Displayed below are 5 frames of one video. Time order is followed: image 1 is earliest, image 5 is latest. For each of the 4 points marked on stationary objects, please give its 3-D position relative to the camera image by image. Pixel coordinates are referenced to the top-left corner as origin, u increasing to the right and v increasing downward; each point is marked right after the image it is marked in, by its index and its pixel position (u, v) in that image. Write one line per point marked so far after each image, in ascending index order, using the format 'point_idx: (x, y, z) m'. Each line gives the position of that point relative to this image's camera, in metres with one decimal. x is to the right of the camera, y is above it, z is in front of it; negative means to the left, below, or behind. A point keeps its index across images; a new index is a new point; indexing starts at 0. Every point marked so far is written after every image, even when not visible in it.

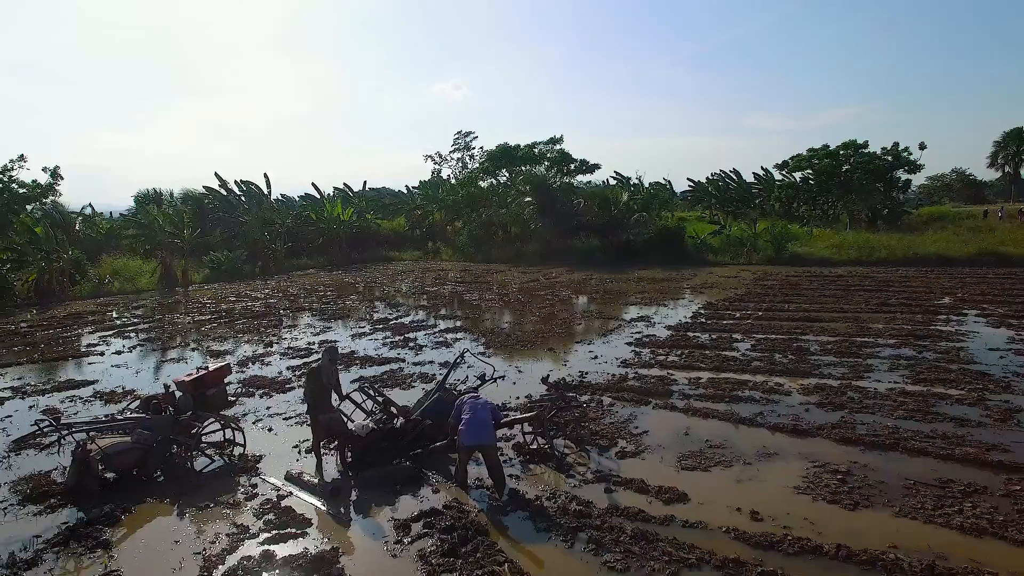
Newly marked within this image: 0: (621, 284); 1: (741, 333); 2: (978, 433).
0: (+2.8, +0.1, +18.2) m
1: (+3.2, -0.6, +10.0) m
2: (+3.5, -1.1, +5.4) m
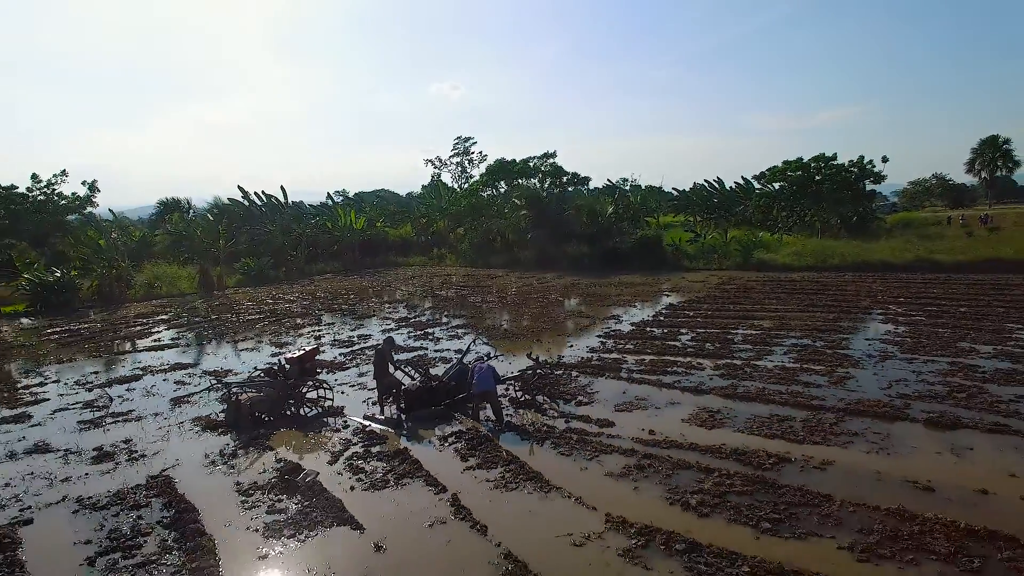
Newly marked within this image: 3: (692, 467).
0: (+2.7, 0.0, +21.0) m
1: (+3.1, -0.7, +12.9) m
2: (+3.5, -1.2, +8.2) m
3: (+1.5, -1.4, +5.8) m
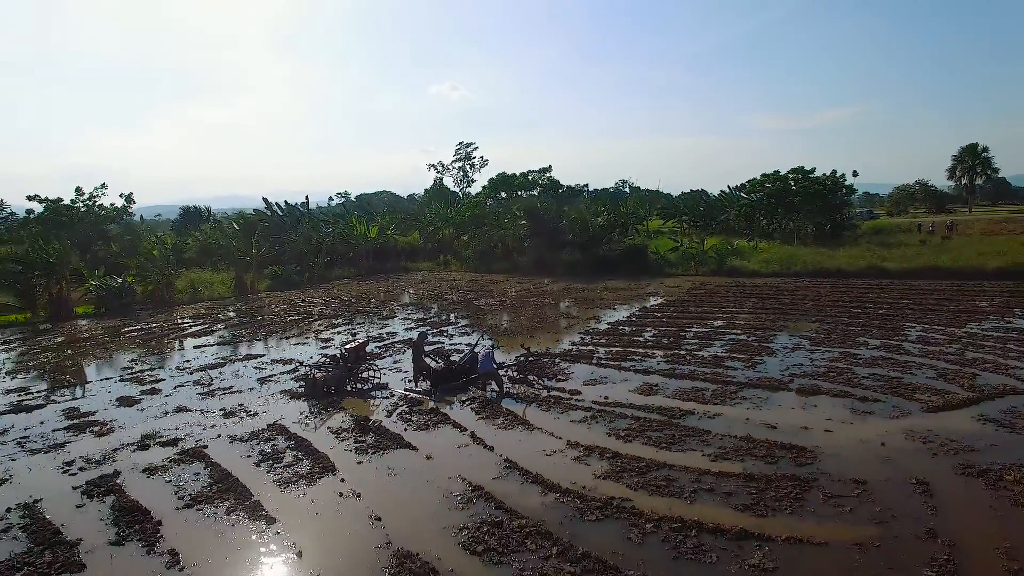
0: (+2.7, -0.1, +24.1) m
1: (+3.1, -0.8, +15.9) m
2: (+3.4, -1.3, +11.3) m
3: (+1.4, -1.6, +8.9) m
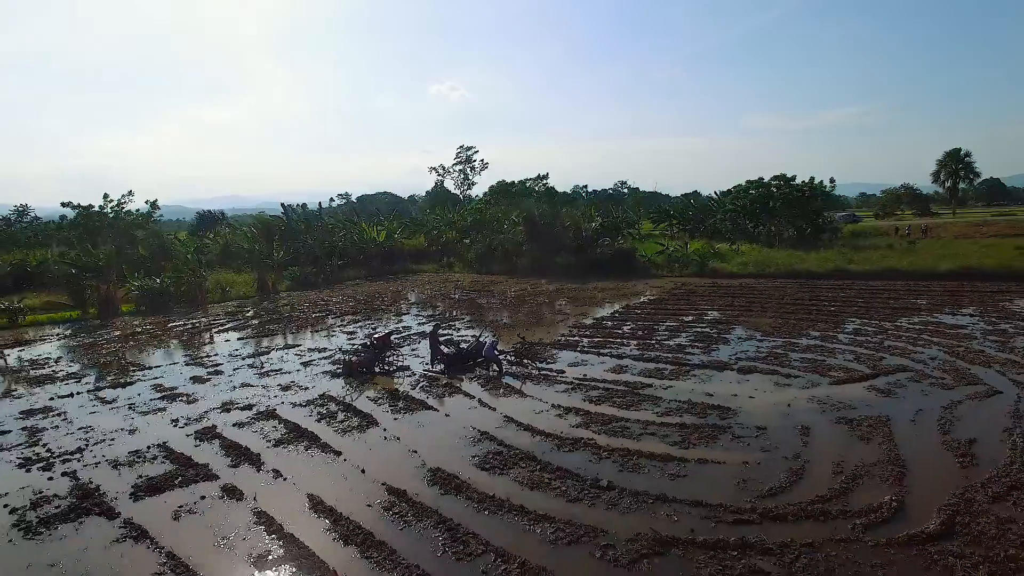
0: (+2.7, -0.1, +26.5) m
1: (+3.1, -0.8, +18.4) m
2: (+3.4, -1.3, +13.8) m
3: (+1.4, -1.6, +11.3) m
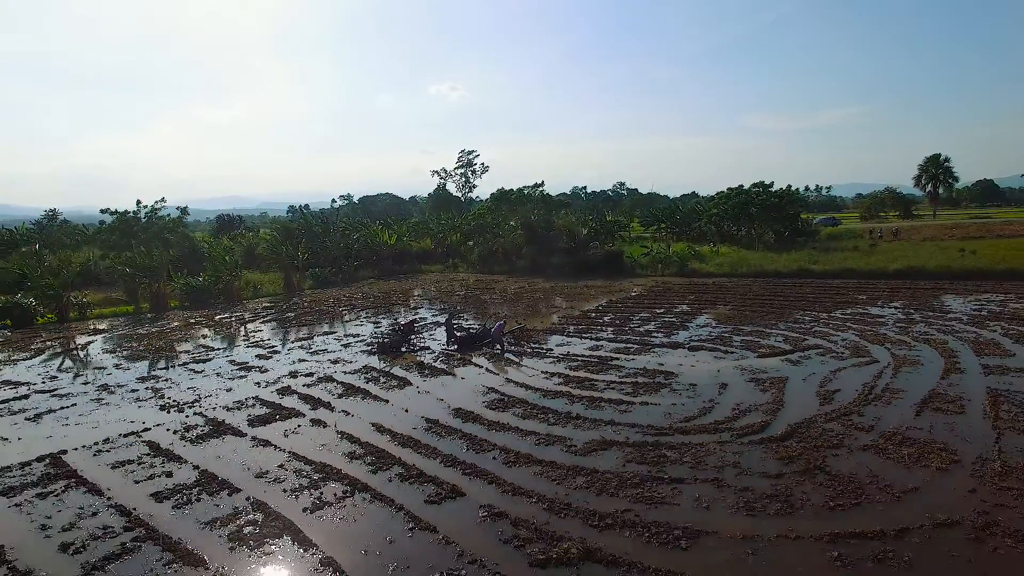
0: (+2.7, -0.1, +29.9) m
1: (+3.1, -0.7, +21.7) m
2: (+3.4, -1.2, +17.1) m
3: (+1.4, -1.5, +14.7) m
